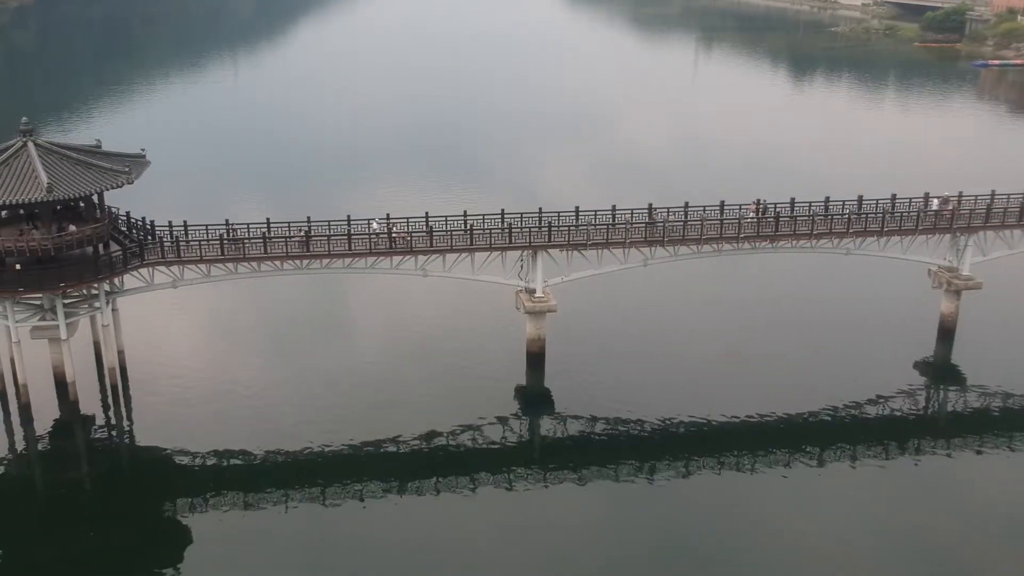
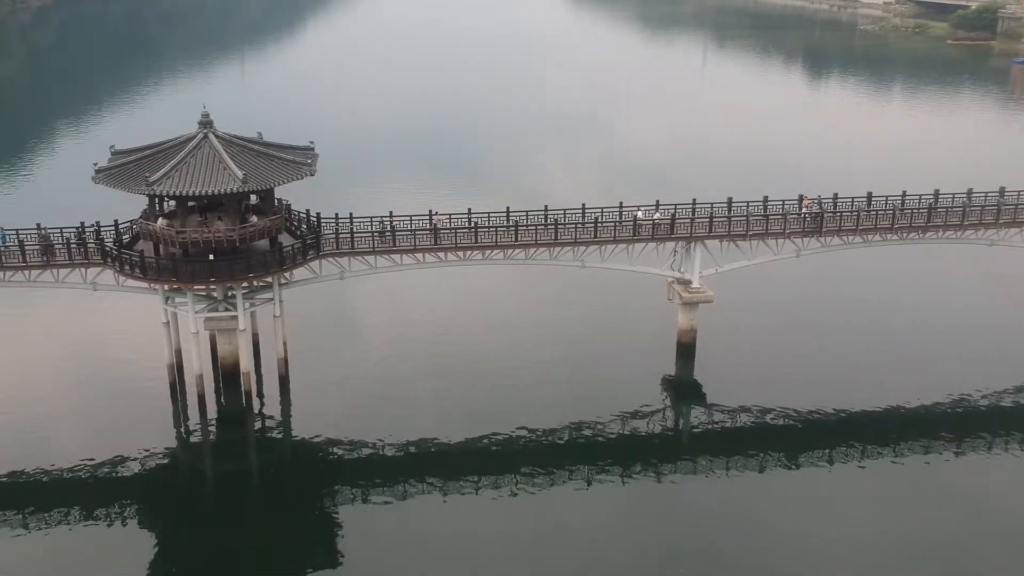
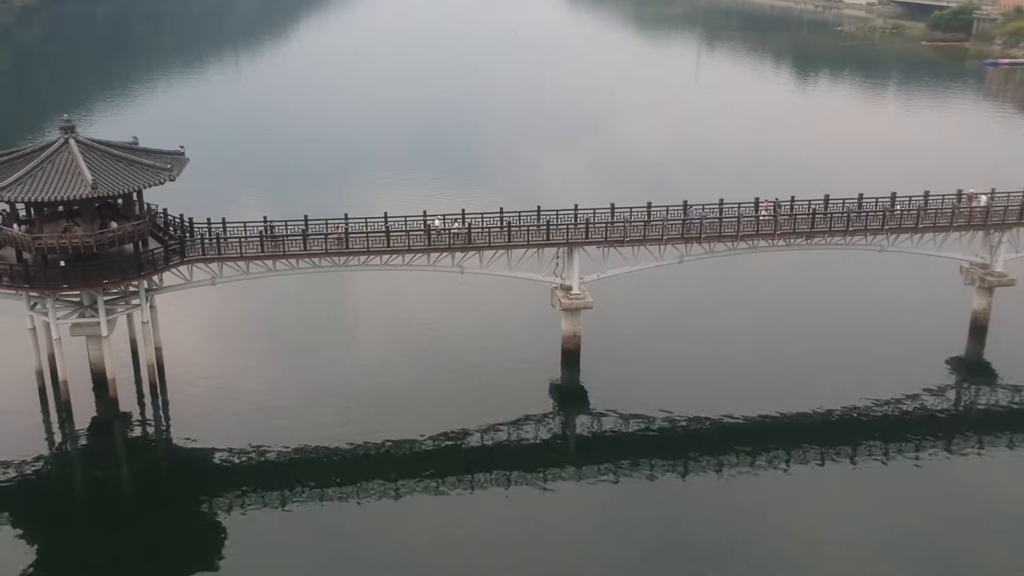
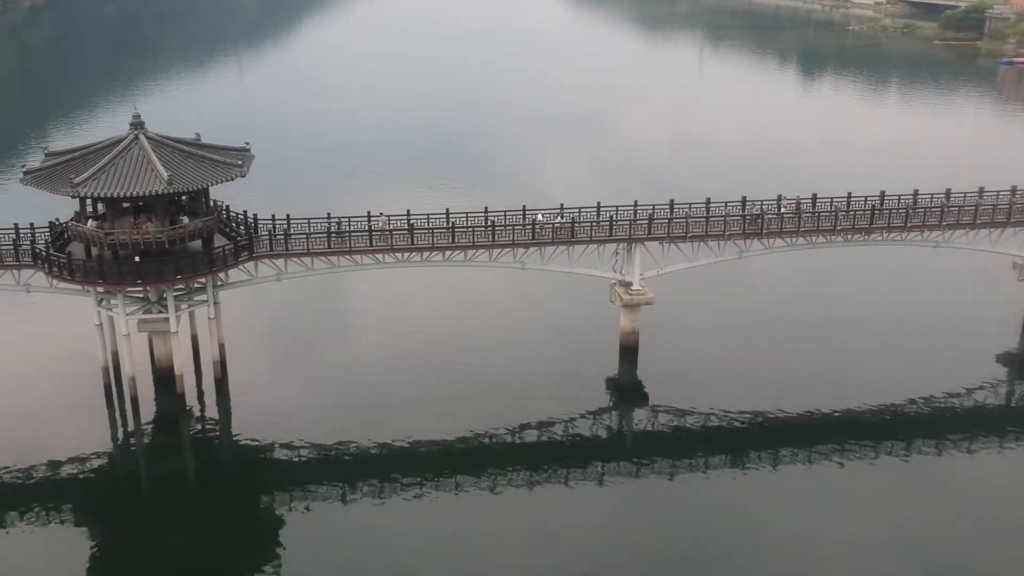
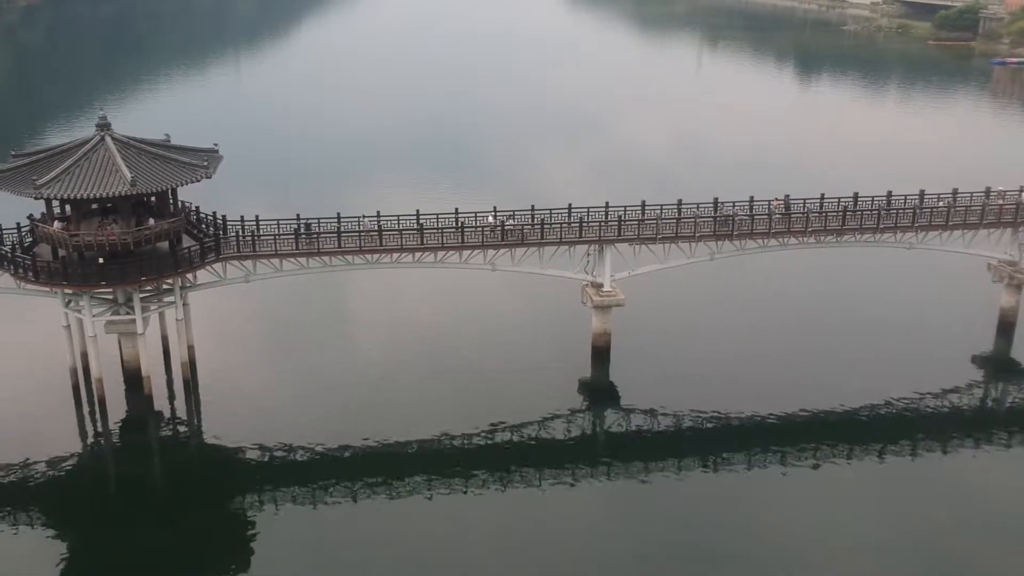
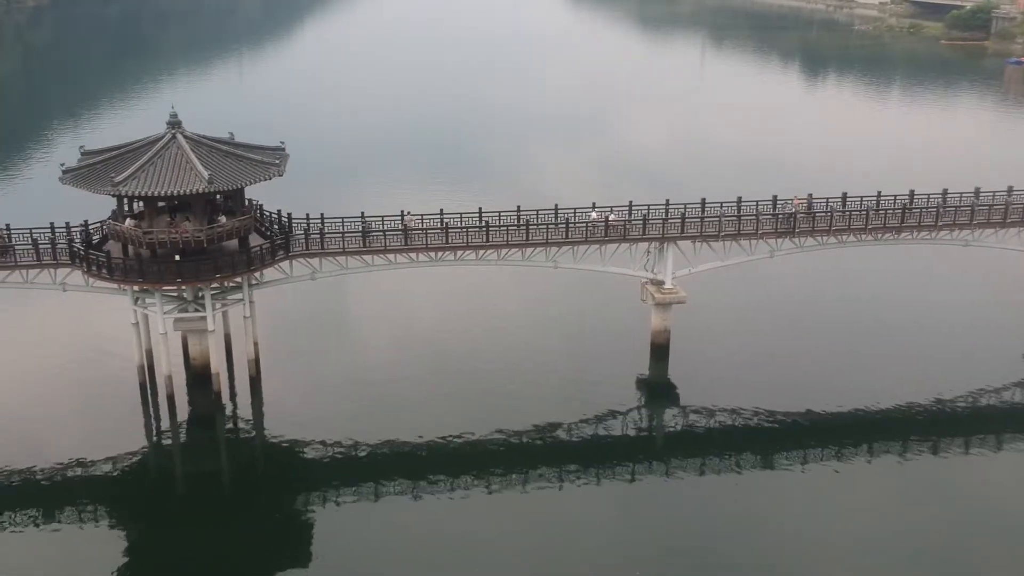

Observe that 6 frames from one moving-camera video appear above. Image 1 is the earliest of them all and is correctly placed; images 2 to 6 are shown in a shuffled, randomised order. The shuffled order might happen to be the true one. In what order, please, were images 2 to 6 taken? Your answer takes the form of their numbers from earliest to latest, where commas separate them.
3, 5, 4, 6, 2
